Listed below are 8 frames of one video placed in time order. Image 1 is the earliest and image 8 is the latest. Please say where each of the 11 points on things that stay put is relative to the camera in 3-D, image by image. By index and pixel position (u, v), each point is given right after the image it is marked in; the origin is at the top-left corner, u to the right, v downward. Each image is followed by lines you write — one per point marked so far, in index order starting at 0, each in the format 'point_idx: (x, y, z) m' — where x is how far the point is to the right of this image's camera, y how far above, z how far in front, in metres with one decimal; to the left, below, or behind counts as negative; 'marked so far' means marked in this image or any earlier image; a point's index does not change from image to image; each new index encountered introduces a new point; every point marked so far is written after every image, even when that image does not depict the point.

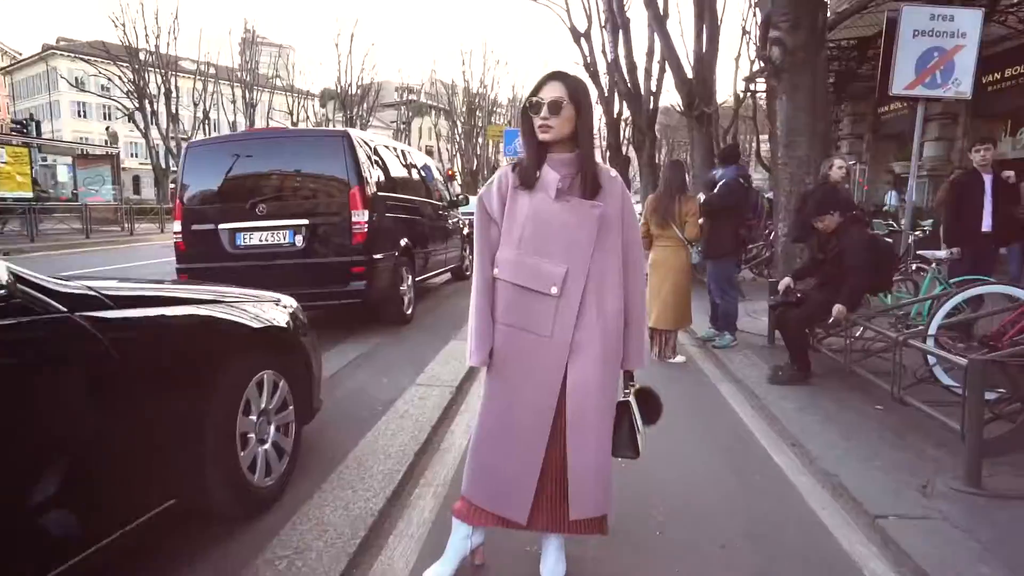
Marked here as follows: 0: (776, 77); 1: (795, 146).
0: (+3.3, +2.6, +7.3) m
1: (+3.5, +1.8, +7.3) m
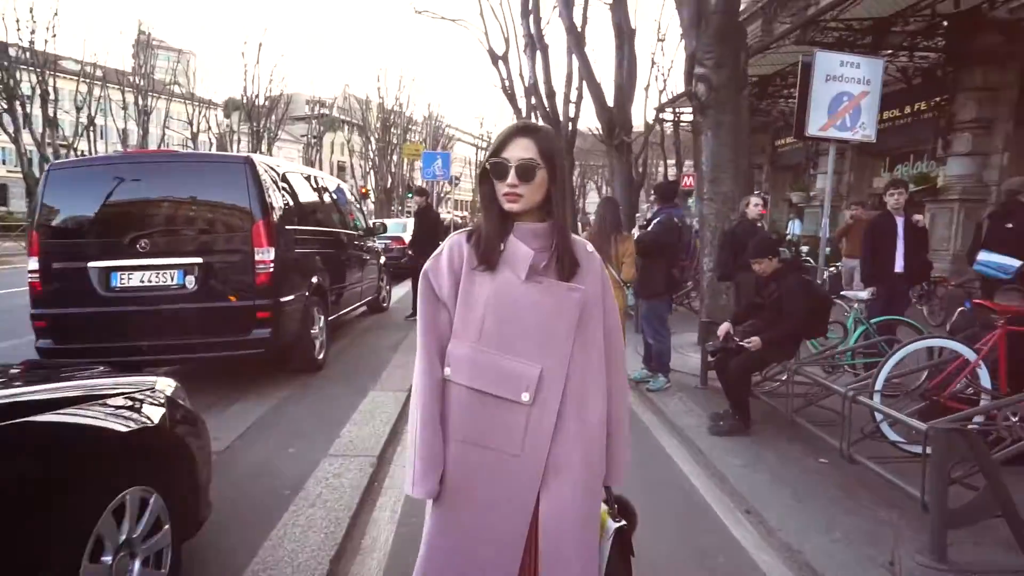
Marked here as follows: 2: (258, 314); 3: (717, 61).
0: (+2.4, +2.2, +7.3) m
1: (+2.6, +1.3, +7.4) m
2: (-2.4, -0.2, +5.4) m
3: (+2.5, +2.7, +7.0) m
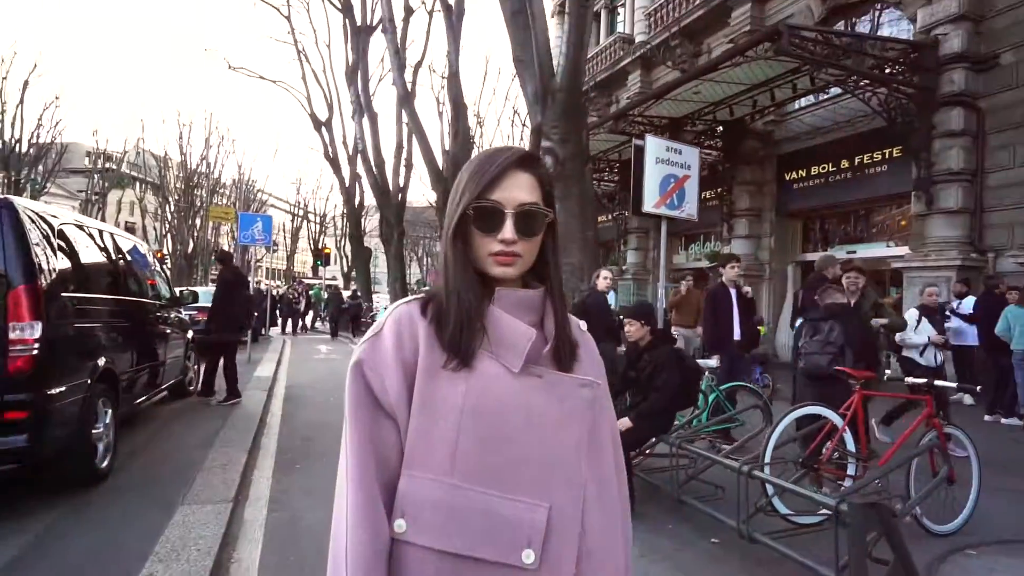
0: (+0.5, +1.3, +7.4) m
1: (+0.7, +0.4, +7.4) m
2: (-3.4, -0.8, +3.9) m
3: (+0.7, +1.9, +7.2) m
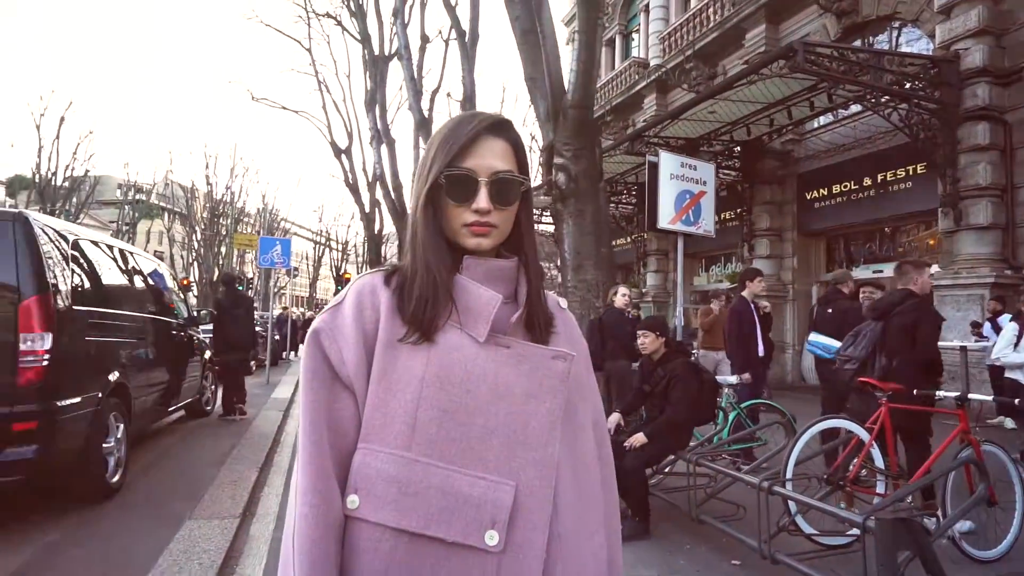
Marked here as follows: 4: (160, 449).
0: (+0.6, +1.1, +7.4) m
1: (+0.9, +0.2, +7.3) m
2: (-3.3, -0.9, +3.9) m
3: (+0.8, +1.7, +7.2) m
4: (-4.0, -1.8, +6.6) m
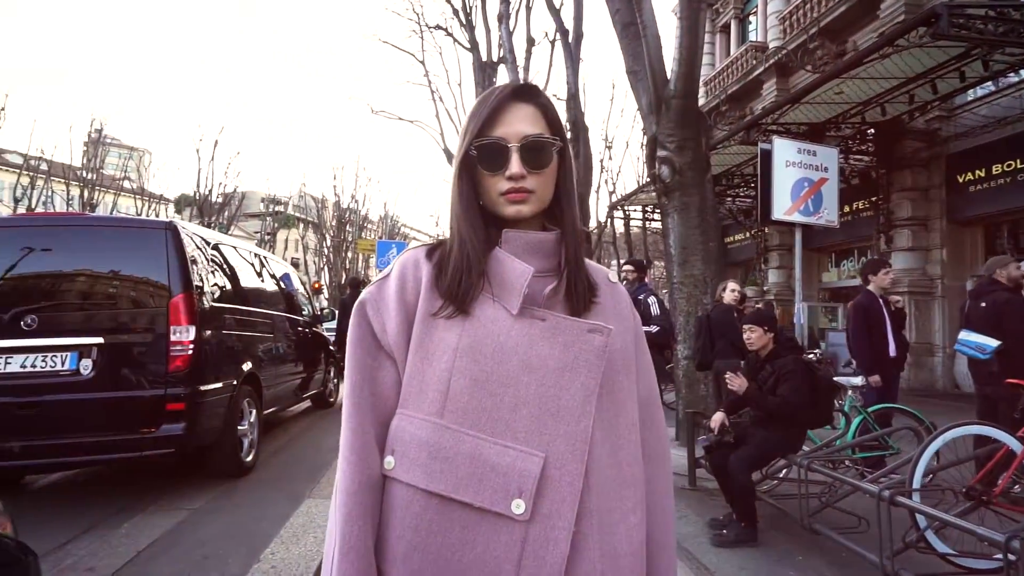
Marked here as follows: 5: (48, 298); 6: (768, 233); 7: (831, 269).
0: (+1.9, +1.1, +7.1) m
1: (+2.1, +0.3, +7.1) m
2: (-2.7, -0.9, +4.5) m
3: (+2.0, +1.7, +6.9) m
4: (-2.8, -1.8, +7.3) m
5: (-3.5, -0.1, +4.5) m
6: (+7.2, +1.5, +16.3) m
7: (+8.3, +0.5, +15.1) m
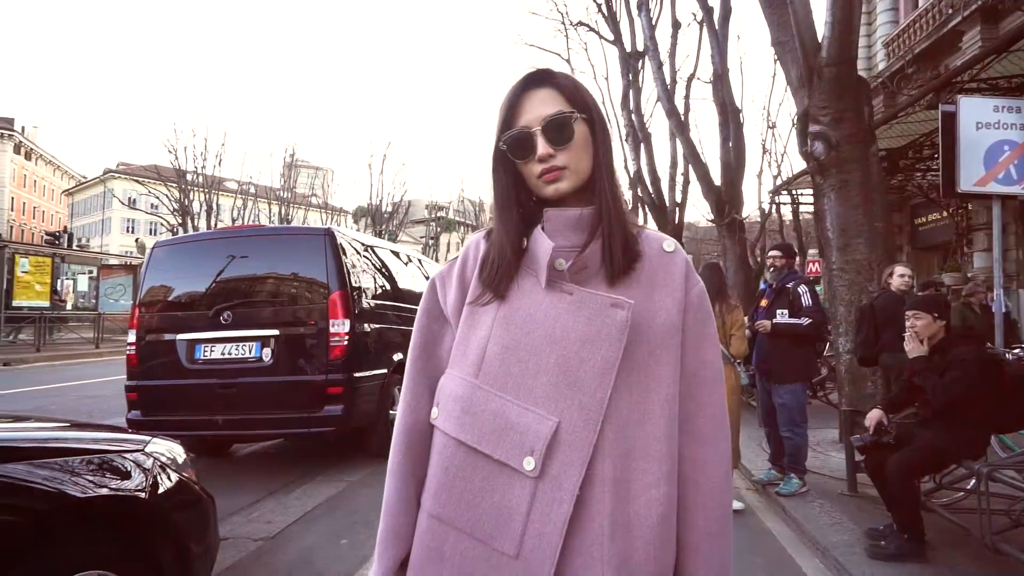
0: (+3.4, +1.3, +6.5) m
1: (+3.7, +0.4, +6.3) m
2: (-1.6, -0.9, +5.1) m
3: (+3.5, +1.9, +6.3) m
4: (-1.0, -1.8, +7.9) m
5: (-2.5, -0.1, +5.3) m
6: (+10.9, +1.9, +14.0) m
7: (+11.7, +0.9, +12.5) m
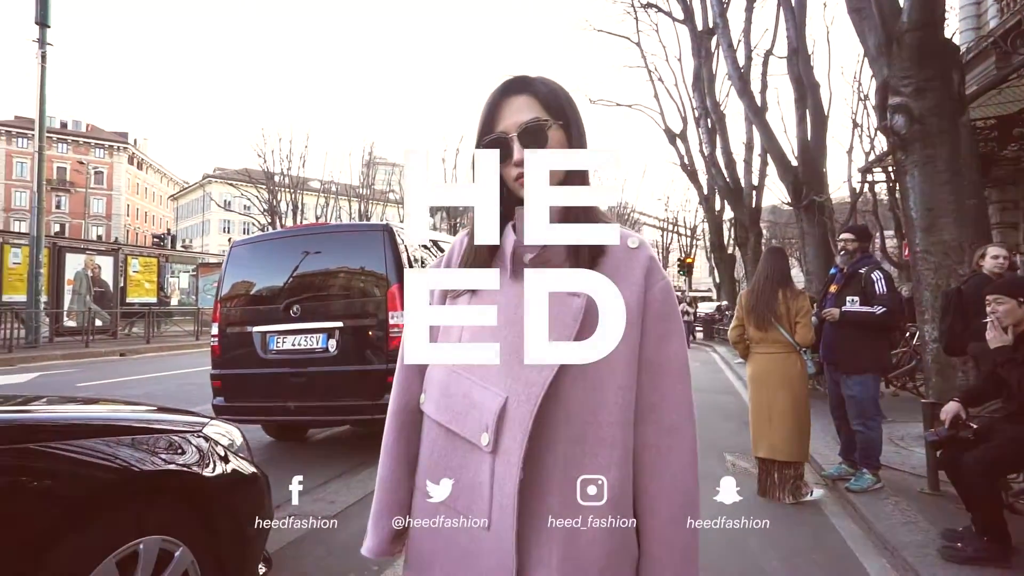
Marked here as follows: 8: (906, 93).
0: (+4.0, +1.4, +6.0) m
1: (+4.3, +0.6, +5.9) m
2: (-1.1, -0.8, +5.4) m
3: (+4.0, +2.0, +5.8) m
4: (-0.1, -1.7, +8.0) m
5: (-2.0, 0.0, +5.7) m
6: (+12.4, +2.3, +12.5) m
7: (+13.0, +1.3, +10.9) m
8: (+3.9, +2.0, +5.9) m
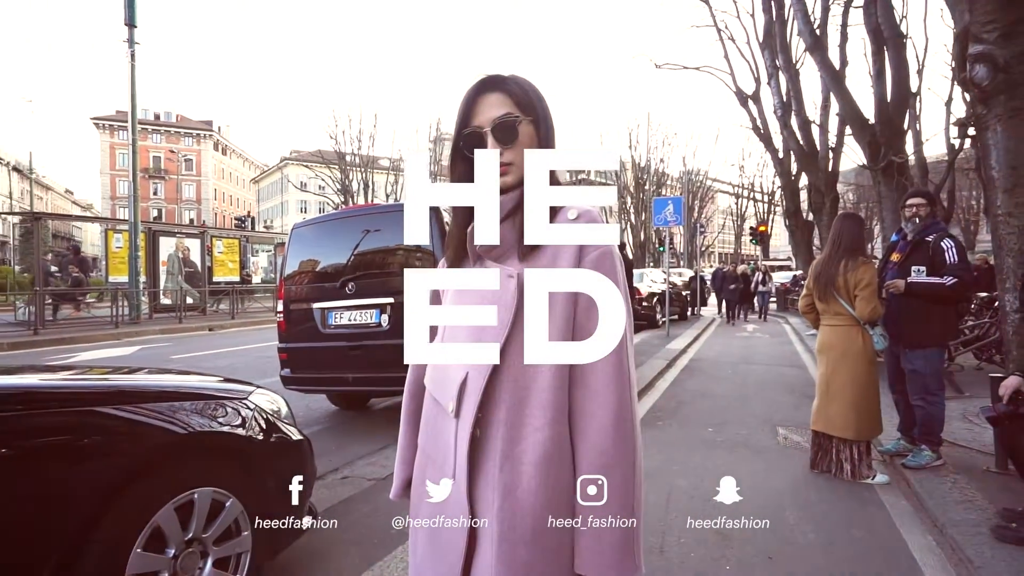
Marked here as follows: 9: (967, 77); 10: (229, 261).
0: (+4.4, +1.7, +5.6) m
1: (+4.7, +0.9, +5.4) m
2: (-0.7, -0.6, +5.6) m
3: (+4.4, +2.3, +5.3) m
4: (+0.6, -1.3, +8.1) m
5: (-1.5, +0.2, +6.0) m
6: (+13.5, +3.0, +10.9) m
7: (+13.9, +1.9, +9.4) m
8: (+4.3, +2.3, +5.4) m
9: (+4.3, +2.0, +5.6) m
10: (-9.6, +0.9, +19.8) m
